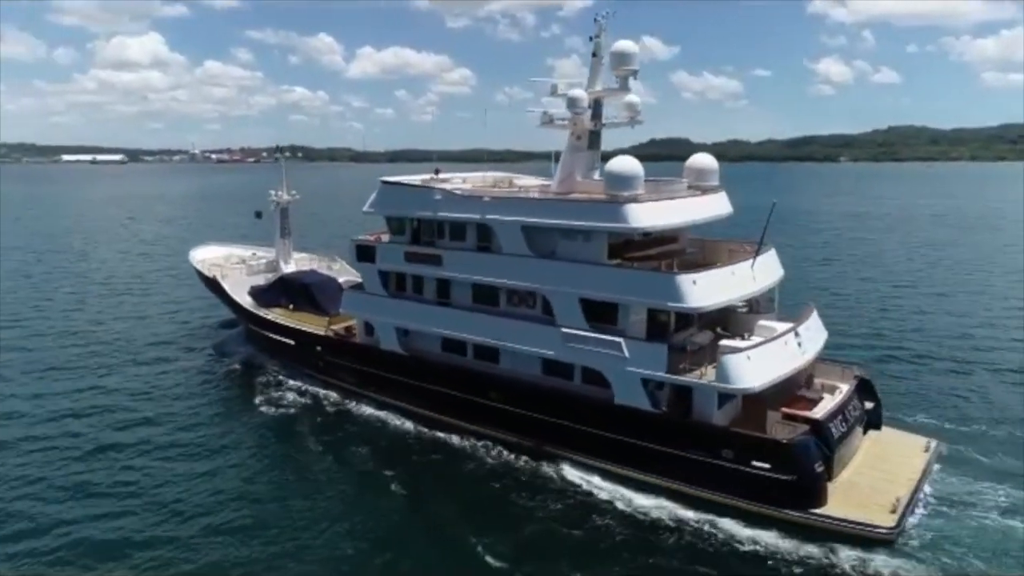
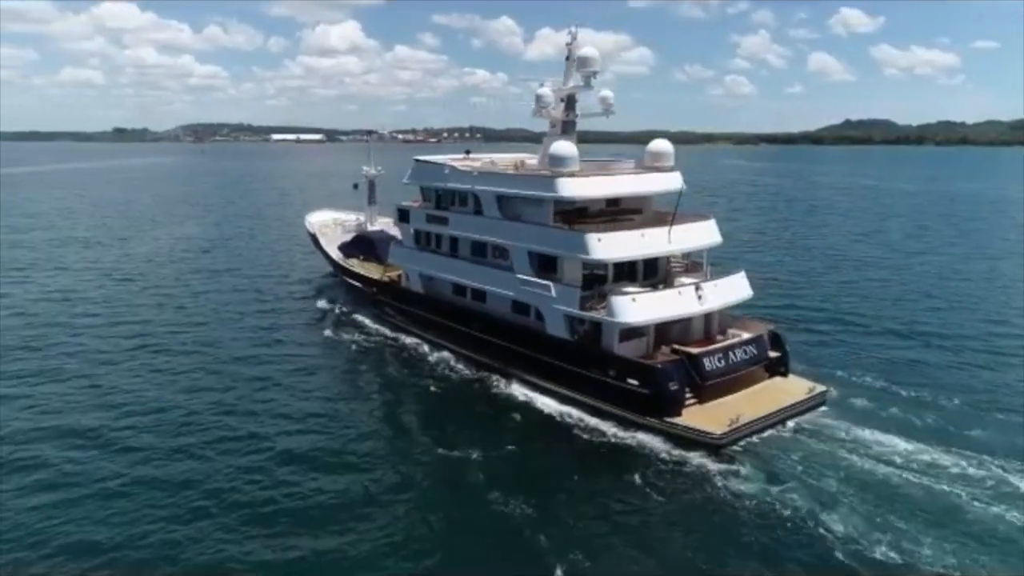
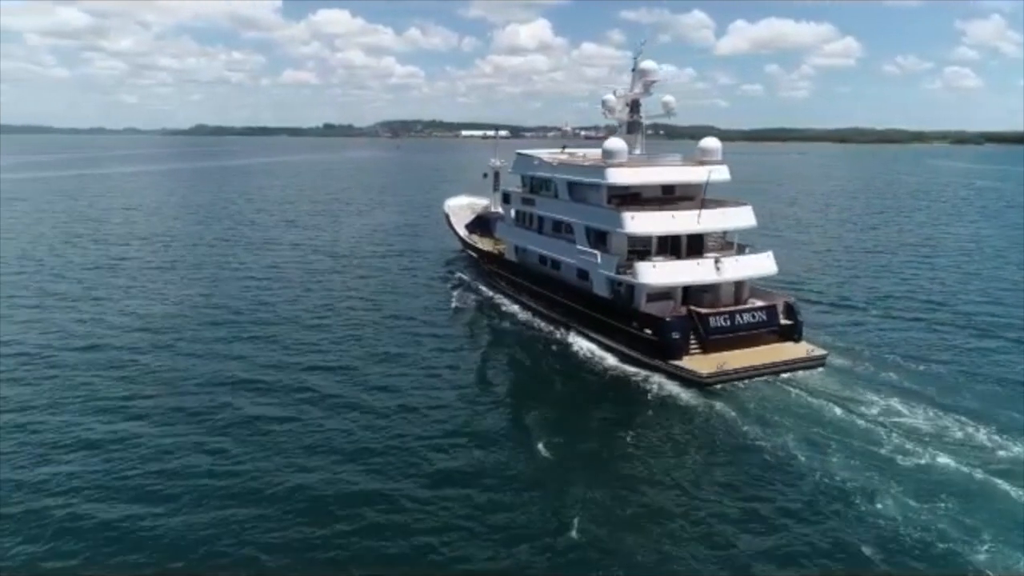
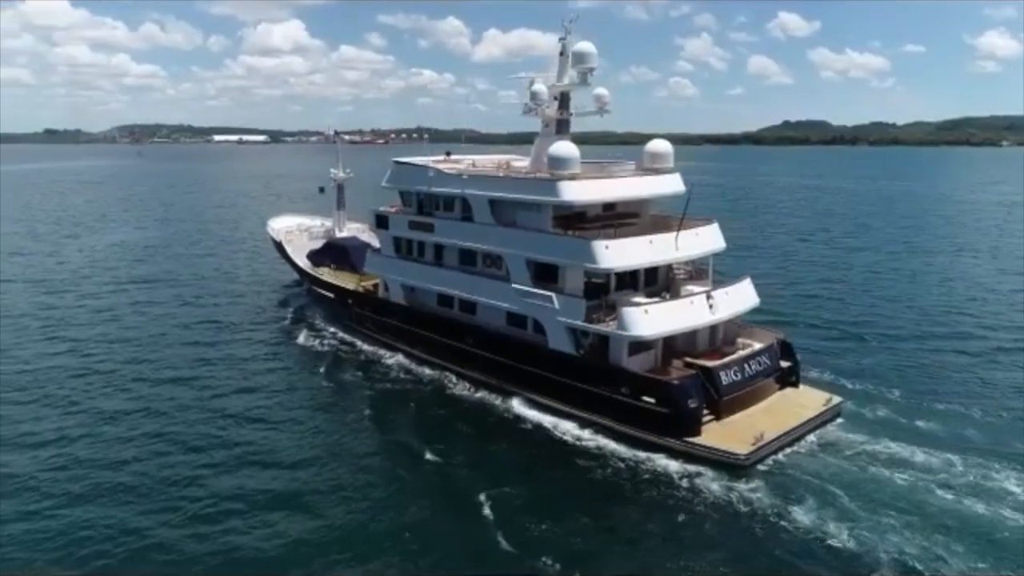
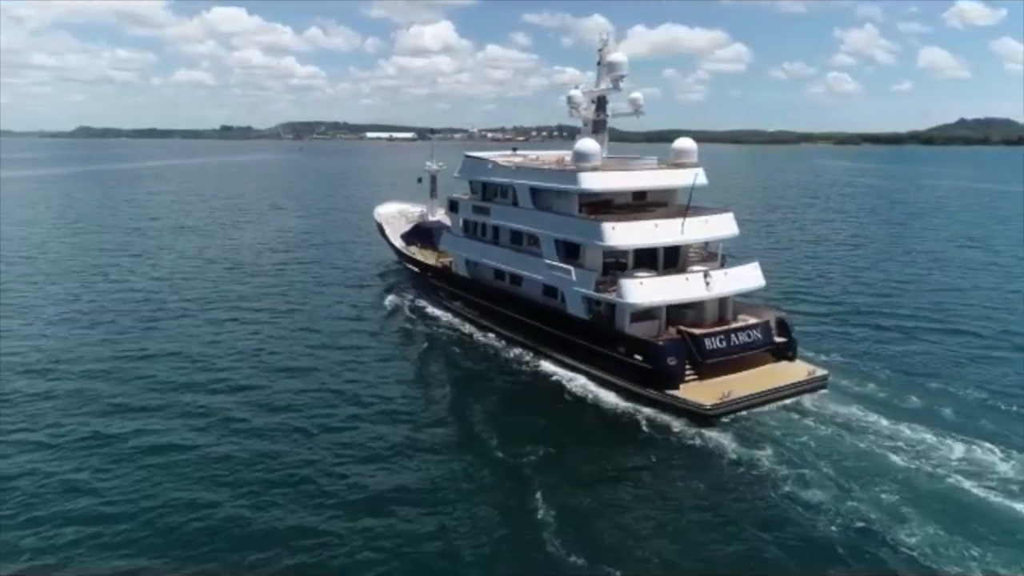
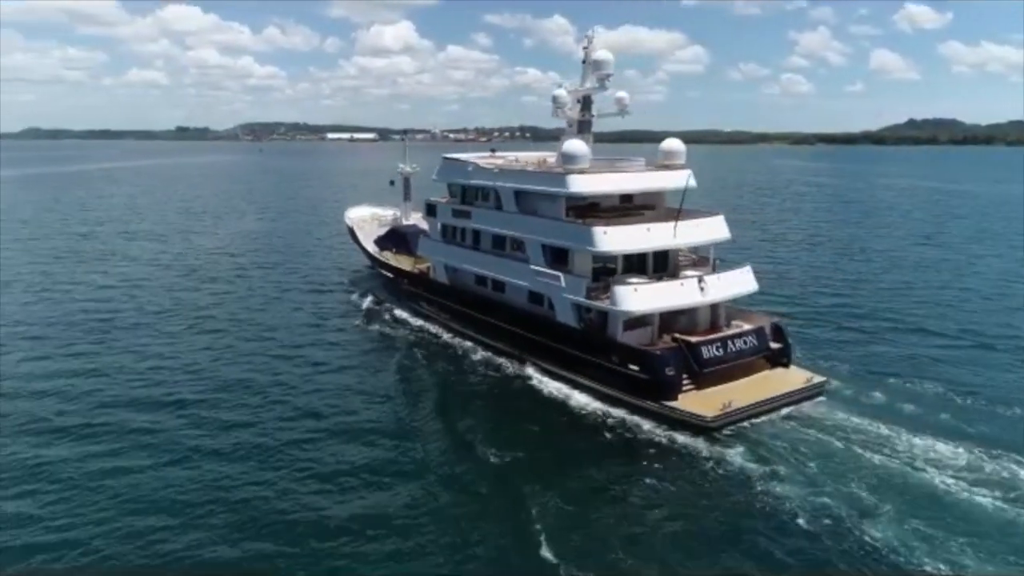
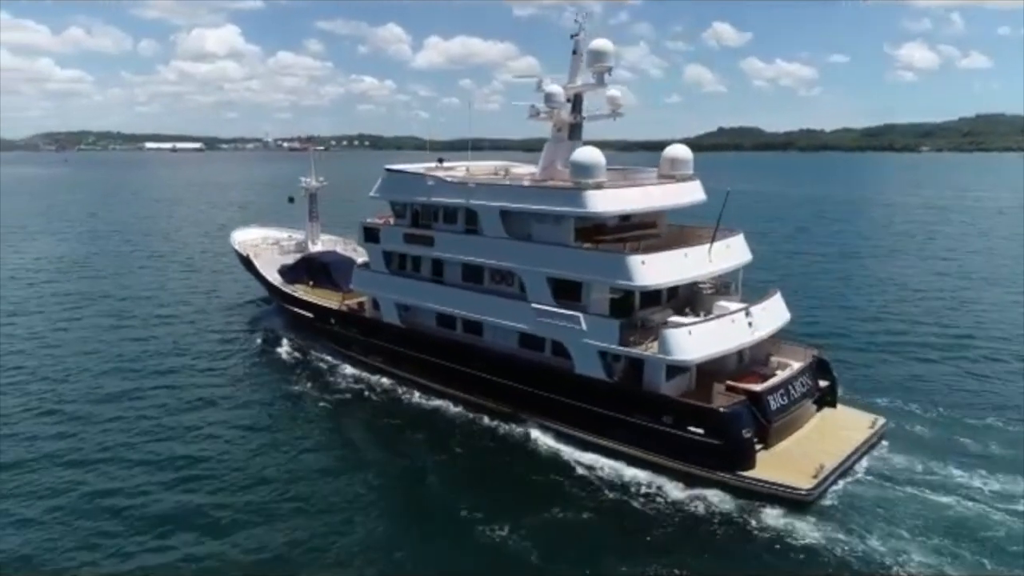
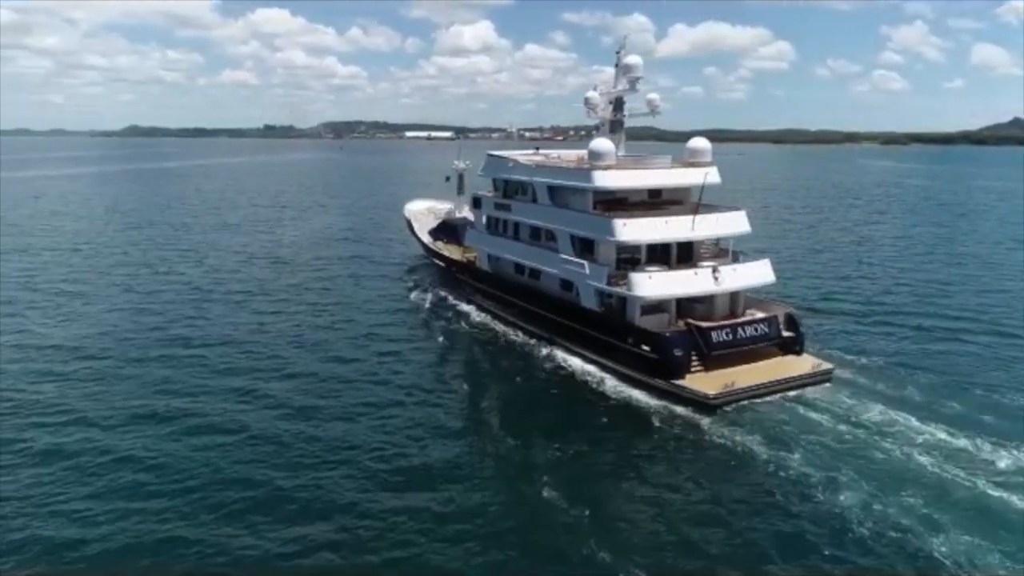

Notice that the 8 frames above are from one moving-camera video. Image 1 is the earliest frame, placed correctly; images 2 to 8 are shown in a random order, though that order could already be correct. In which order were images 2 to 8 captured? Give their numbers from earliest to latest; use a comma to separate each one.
7, 4, 2, 6, 5, 8, 3
